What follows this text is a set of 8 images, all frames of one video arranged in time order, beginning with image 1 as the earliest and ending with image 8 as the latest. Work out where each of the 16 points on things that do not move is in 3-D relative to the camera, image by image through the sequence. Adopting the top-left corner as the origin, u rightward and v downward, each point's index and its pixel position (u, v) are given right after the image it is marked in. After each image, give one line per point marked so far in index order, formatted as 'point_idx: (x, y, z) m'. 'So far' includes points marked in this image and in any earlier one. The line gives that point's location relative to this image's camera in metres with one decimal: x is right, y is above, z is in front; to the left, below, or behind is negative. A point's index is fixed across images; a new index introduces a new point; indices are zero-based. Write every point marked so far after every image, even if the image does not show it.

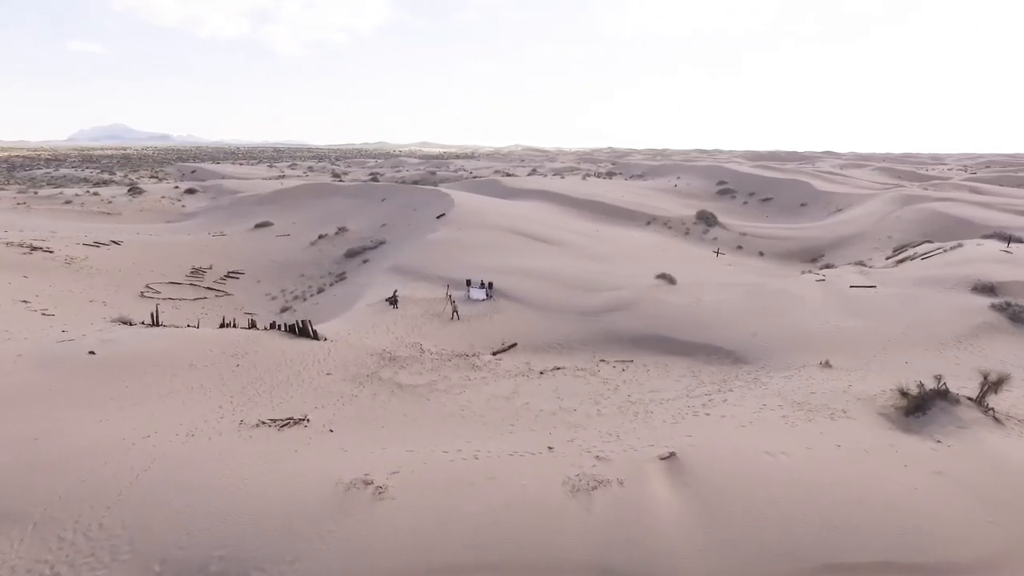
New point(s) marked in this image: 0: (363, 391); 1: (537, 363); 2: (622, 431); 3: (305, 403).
0: (-3.6, -2.6, +15.1) m
1: (+0.8, -2.3, +18.7) m
2: (+2.3, -3.0, +12.6) m
3: (-4.8, -2.7, +14.1) m
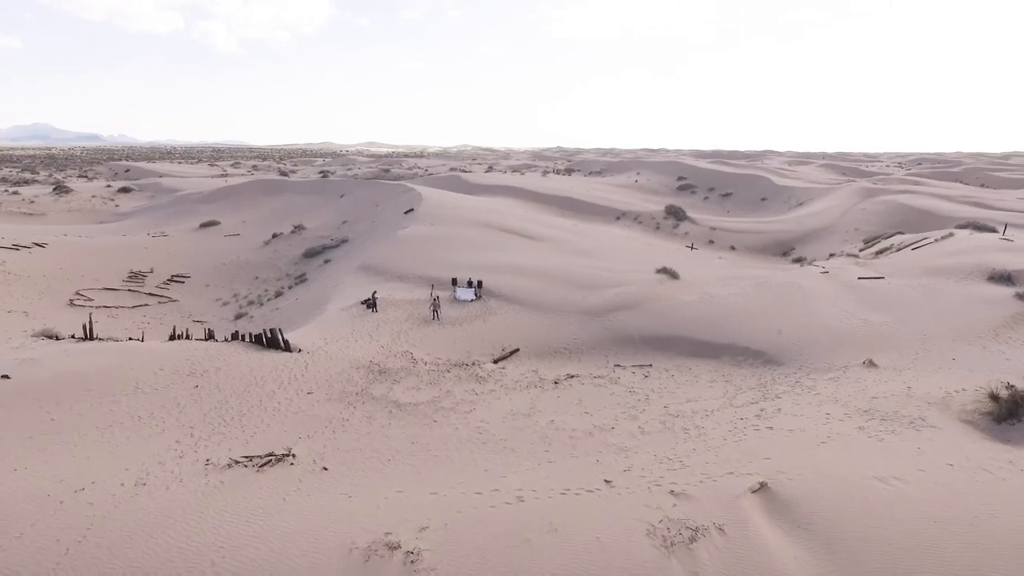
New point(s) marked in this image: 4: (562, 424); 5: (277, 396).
0: (-3.2, -2.6, +12.5) m
1: (+0.9, -2.3, +16.4) m
2: (+3.0, -2.9, +10.5) m
3: (-4.2, -2.7, +11.4) m
4: (+1.0, -2.8, +12.4) m
5: (-4.9, -2.3, +12.8) m
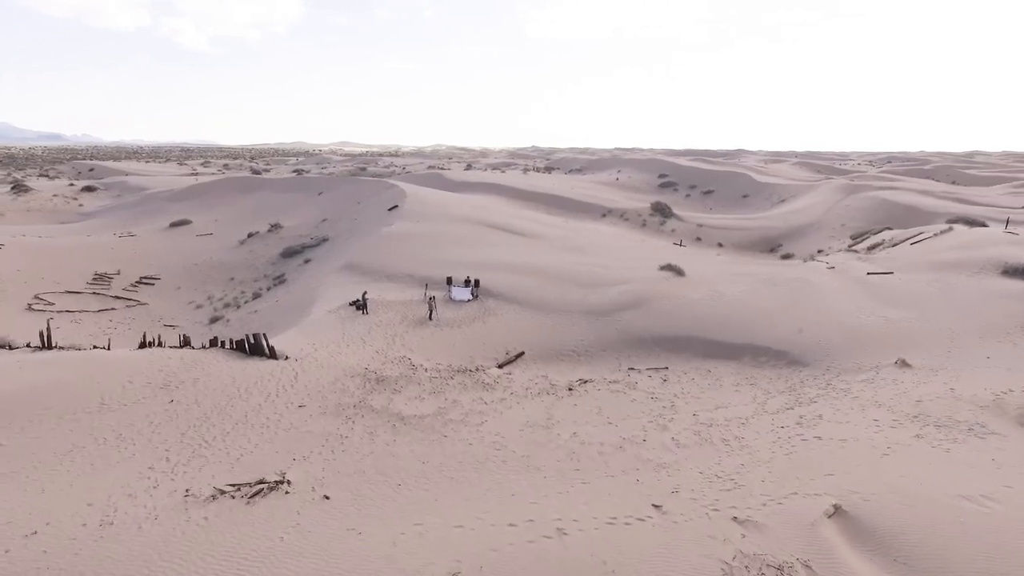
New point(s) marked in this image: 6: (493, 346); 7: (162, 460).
0: (-2.8, -2.6, +11.1) m
1: (+1.1, -2.2, +15.2) m
2: (+3.4, -2.8, +9.4) m
3: (-3.8, -2.7, +9.9) m
4: (+1.4, -2.7, +11.1) m
5: (-4.6, -2.3, +11.4) m
6: (-0.5, -1.6, +16.8) m
7: (-5.4, -2.7, +9.5) m
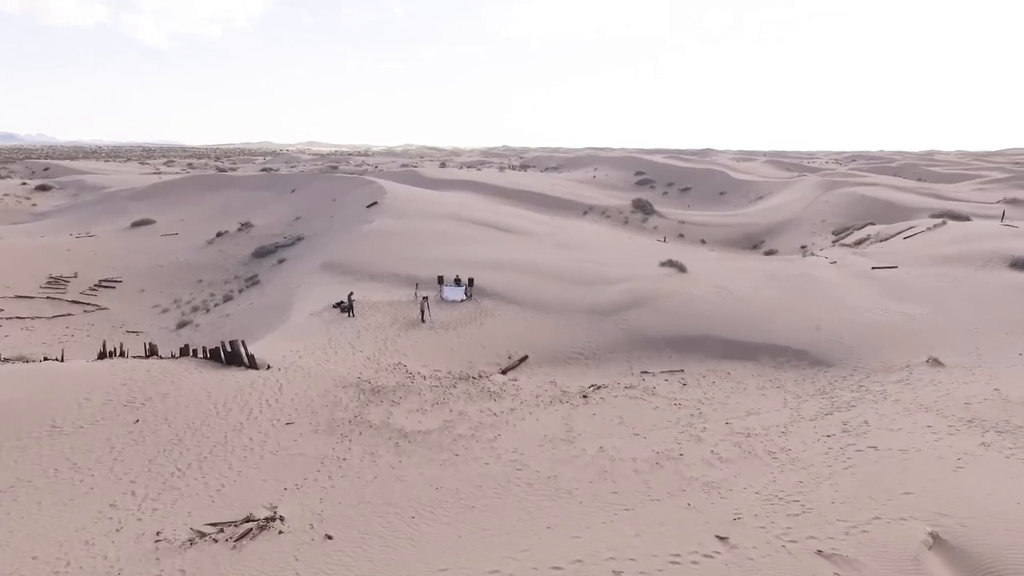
0: (-2.5, -2.6, +9.7) m
1: (+1.3, -2.2, +13.9) m
2: (+3.8, -2.7, +8.3) m
3: (-3.4, -2.7, +8.5) m
4: (+1.7, -2.7, +9.9) m
5: (-4.3, -2.3, +9.9) m
6: (-0.5, -1.6, +15.5) m
7: (-5.0, -2.7, +8.0) m
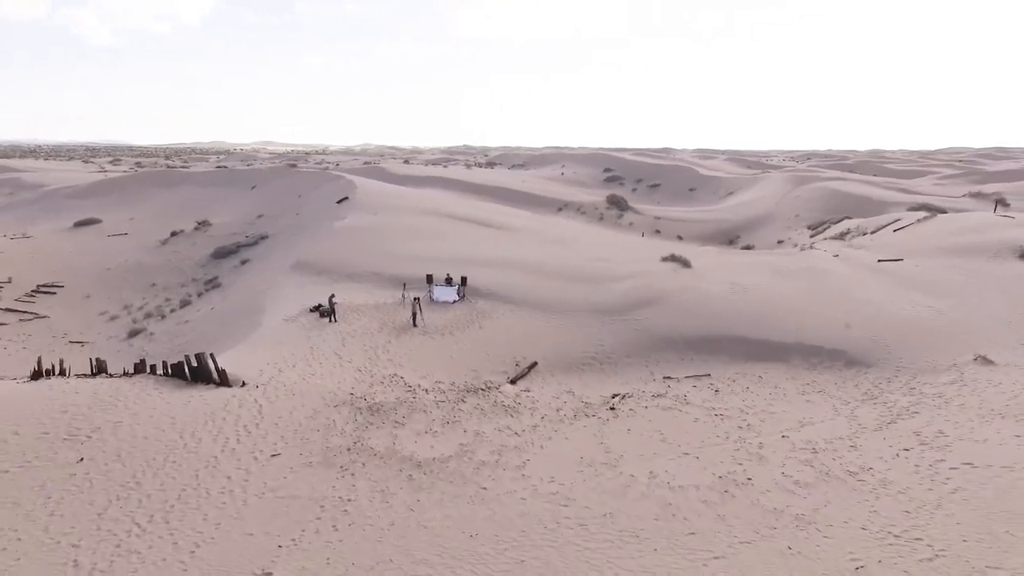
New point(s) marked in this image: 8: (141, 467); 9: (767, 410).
0: (-2.0, -2.6, +7.9) m
1: (+1.5, -2.1, +12.4) m
2: (+4.4, -2.6, +6.9) m
3: (-2.8, -2.7, +6.6) m
4: (+2.2, -2.6, +8.4) m
5: (-3.8, -2.3, +8.0) m
6: (-0.3, -1.5, +13.8) m
7: (-4.4, -2.7, +6.0) m
8: (-4.7, -2.3, +7.8) m
9: (+4.7, -2.2, +11.2) m
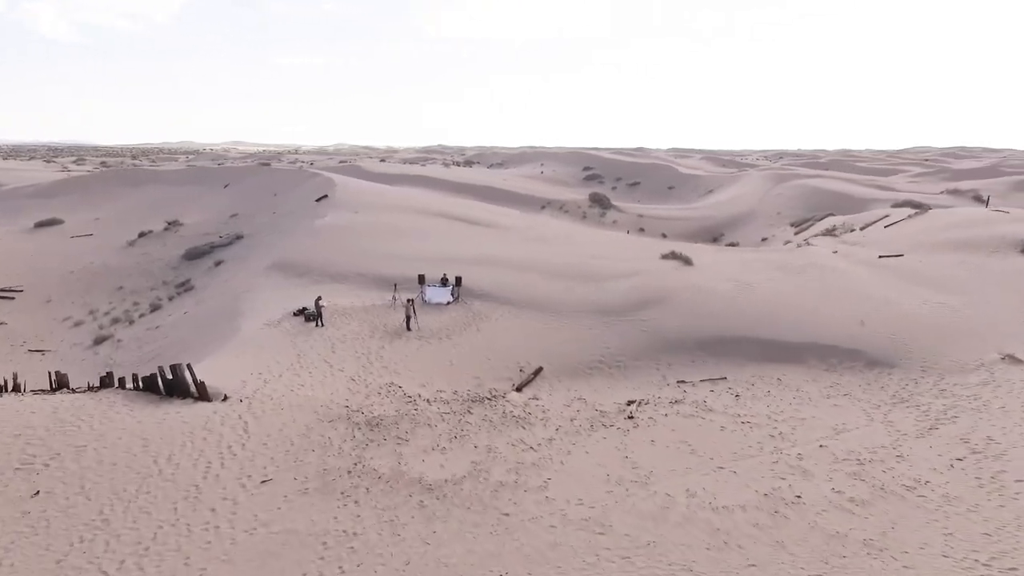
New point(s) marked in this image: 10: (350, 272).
0: (-1.7, -2.6, +6.9) m
1: (+1.6, -2.1, +11.5) m
2: (+4.7, -2.6, +6.1) m
3: (-2.5, -2.7, +5.6) m
4: (+2.5, -2.6, +7.6) m
5: (-3.4, -2.4, +6.9) m
6: (-0.2, -1.6, +12.8) m
7: (-4.0, -2.8, +4.9) m
8: (-4.4, -2.3, +6.7) m
9: (+4.9, -2.2, +10.5) m
10: (-5.1, +0.5, +19.2) m
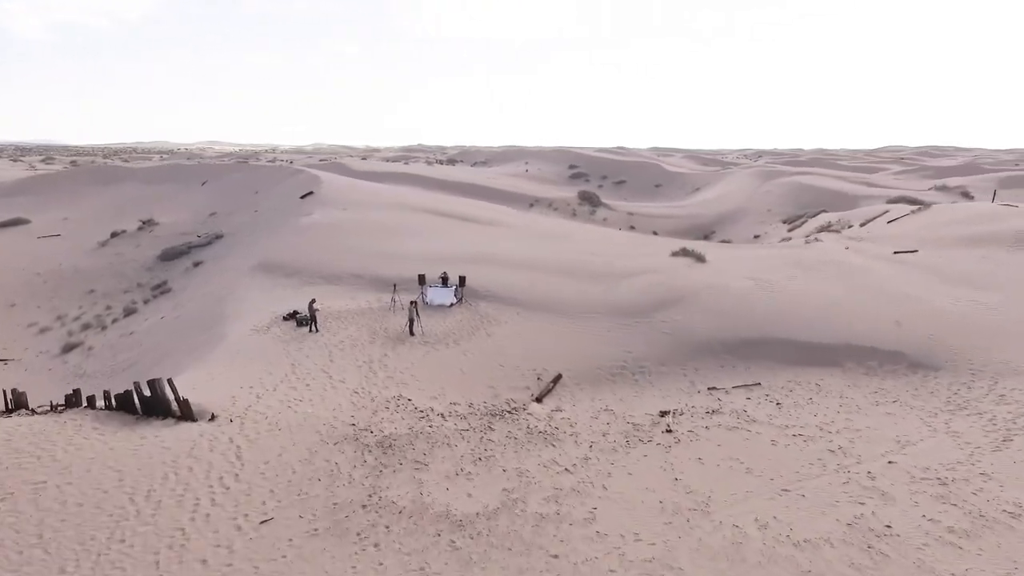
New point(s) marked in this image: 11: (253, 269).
0: (-1.1, -2.6, +5.7) m
1: (+2.0, -2.1, +10.4) m
2: (+5.3, -2.6, +5.1) m
3: (-1.9, -2.8, +4.4) m
4: (+3.0, -2.6, +6.5) m
5: (-2.9, -2.4, +5.7) m
6: (+0.1, -1.6, +11.7) m
7: (-3.4, -2.8, +3.7) m
8: (-3.9, -2.4, +5.5) m
9: (+5.2, -2.2, +9.5) m
10: (-5.0, +0.5, +17.9) m
11: (-8.1, +0.6, +19.1) m
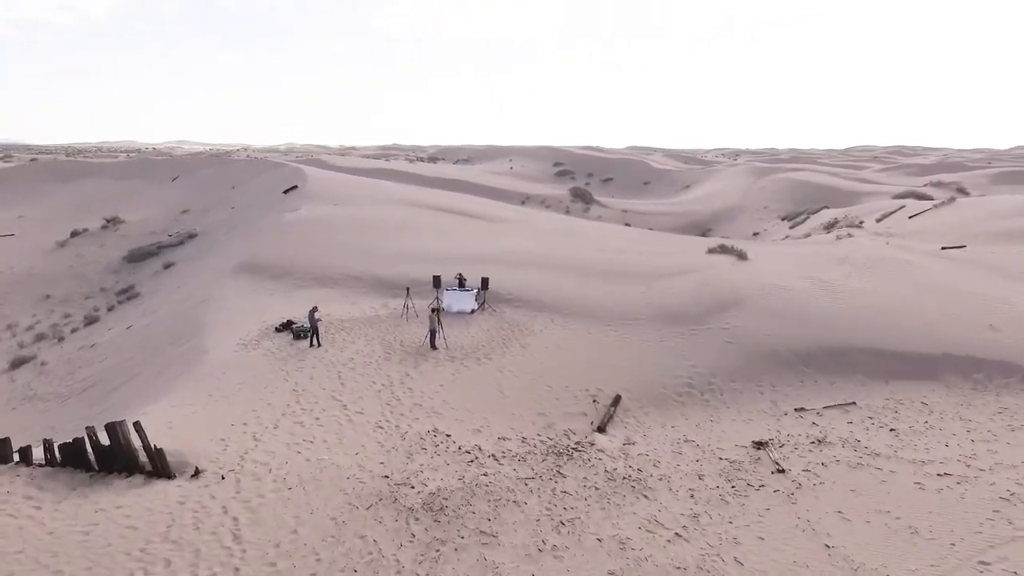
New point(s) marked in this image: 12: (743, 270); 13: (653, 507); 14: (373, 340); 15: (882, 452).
0: (-0.1, -2.7, +3.7) m
1: (+2.8, -2.2, +8.5) m
2: (+6.3, -2.6, +3.3) m
3: (-0.8, -2.8, +2.3) m
4: (+4.0, -2.6, +4.6) m
5: (-1.9, -2.5, +3.5) m
6: (+0.9, -1.6, +9.7) m
7: (-2.3, -2.9, +1.5) m
8: (-2.9, -2.5, +3.3) m
9: (+6.1, -2.2, +7.7) m
10: (-4.4, +0.4, +15.7) m
11: (-7.6, +0.5, +16.8) m
12: (+5.7, +0.4, +15.2) m
13: (+1.5, -2.3, +6.6) m
14: (-2.5, -0.9, +10.8) m
15: (+4.9, -2.1, +8.1) m
